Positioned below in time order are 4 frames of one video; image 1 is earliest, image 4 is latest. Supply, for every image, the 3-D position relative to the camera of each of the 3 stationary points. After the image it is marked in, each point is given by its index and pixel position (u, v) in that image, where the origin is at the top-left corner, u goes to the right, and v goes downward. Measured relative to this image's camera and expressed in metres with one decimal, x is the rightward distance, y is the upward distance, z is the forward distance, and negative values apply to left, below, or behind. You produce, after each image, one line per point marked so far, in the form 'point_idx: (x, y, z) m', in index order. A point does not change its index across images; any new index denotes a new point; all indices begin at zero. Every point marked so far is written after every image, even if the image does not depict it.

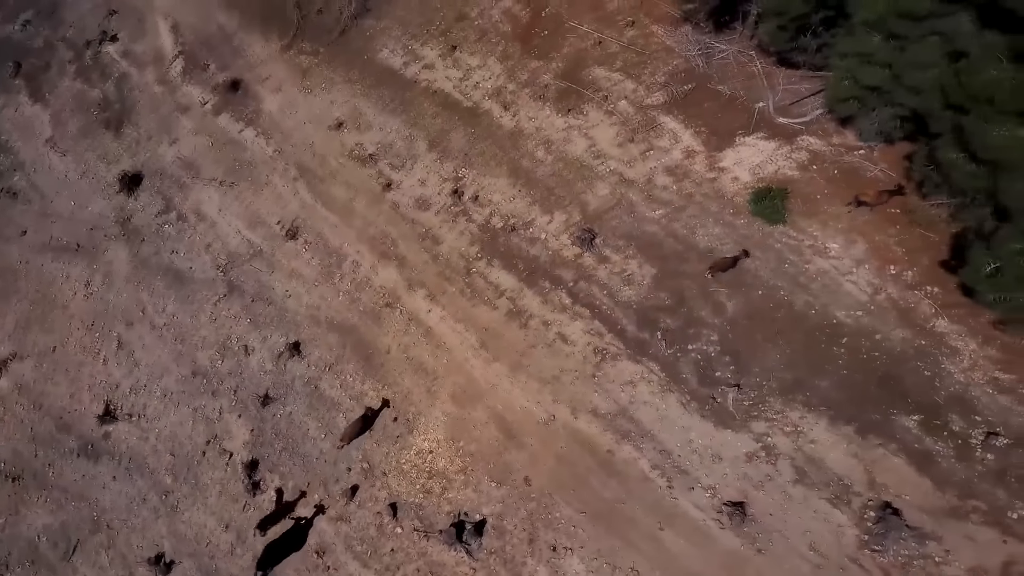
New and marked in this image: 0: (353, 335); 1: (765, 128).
0: (-2.4, -0.8, +9.3) m
1: (+3.3, +2.3, +7.6) m
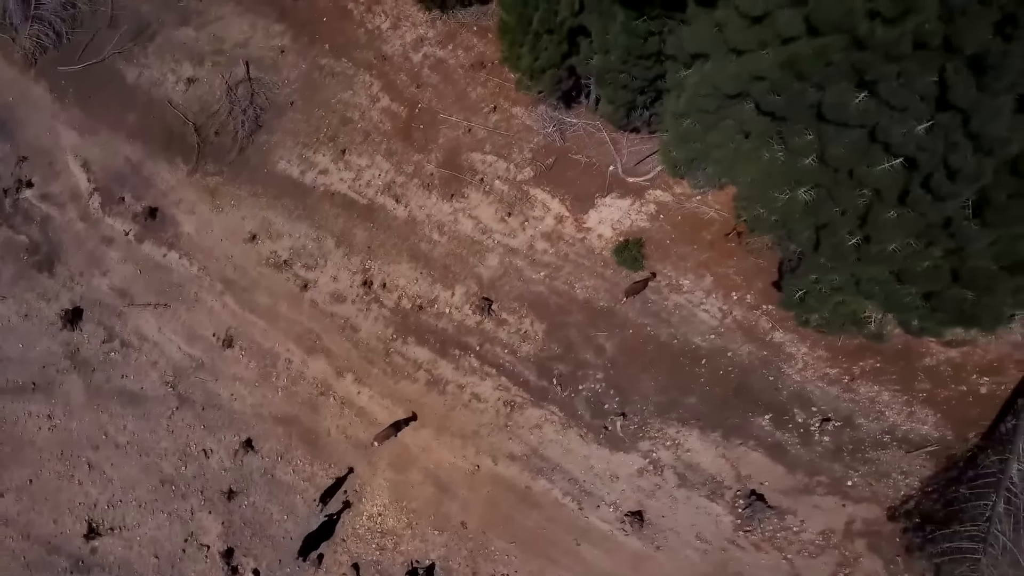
0: (-3.6, -2.4, +10.2) m
1: (+1.7, +1.6, +9.5) m
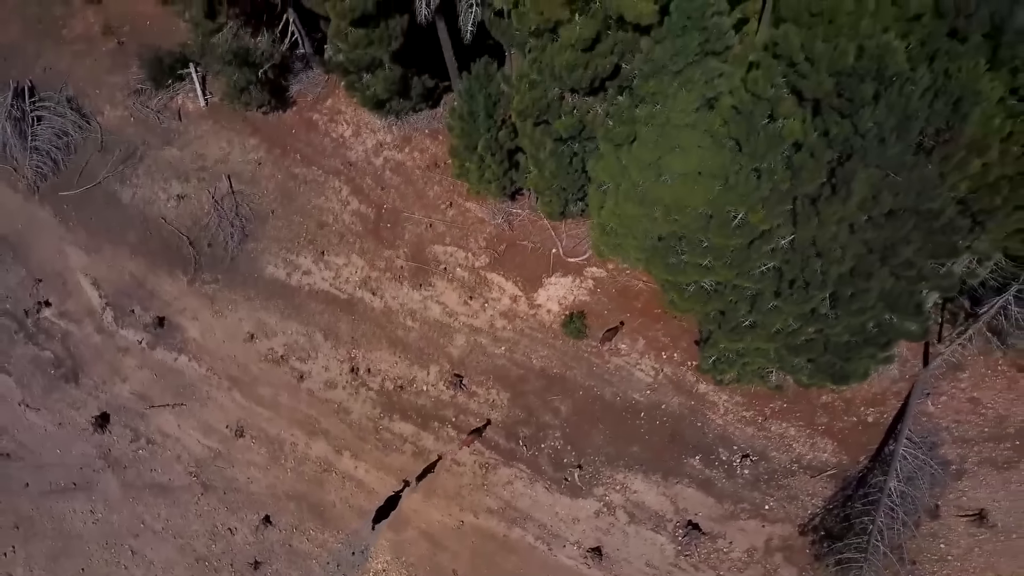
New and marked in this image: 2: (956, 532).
0: (-4.1, -4.1, +11.4) m
1: (+1.0, +0.3, +11.5) m
2: (+8.4, -4.6, +11.3) m
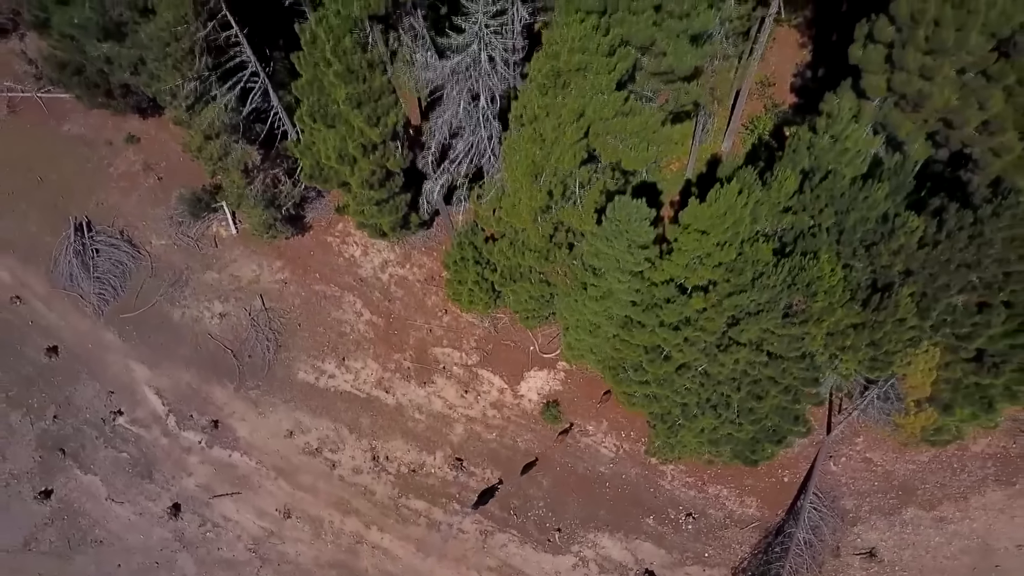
0: (-4.3, -6.5, +13.7) m
1: (+0.6, -2.1, +14.5) m
2: (+8.2, -6.7, +14.2) m
